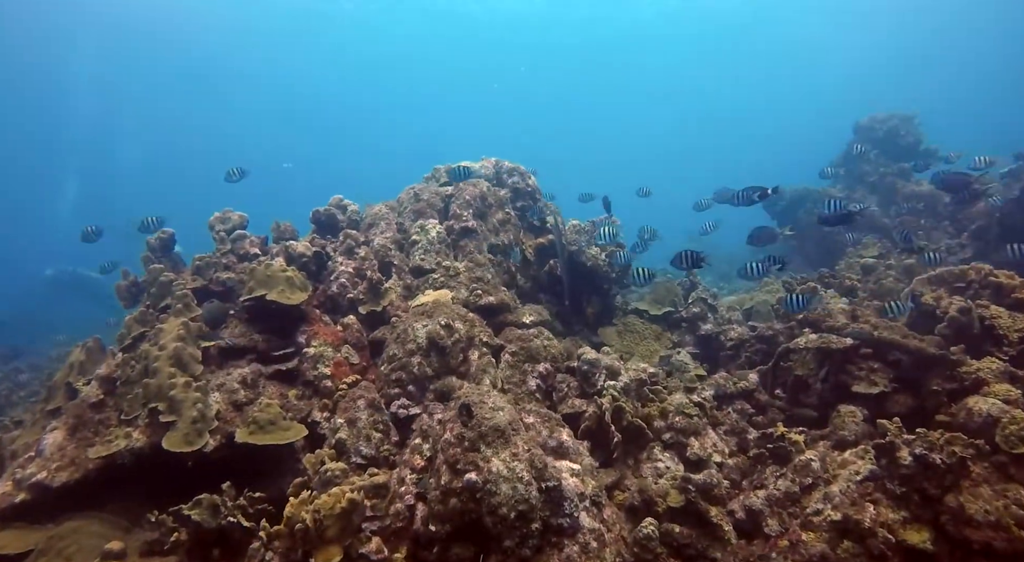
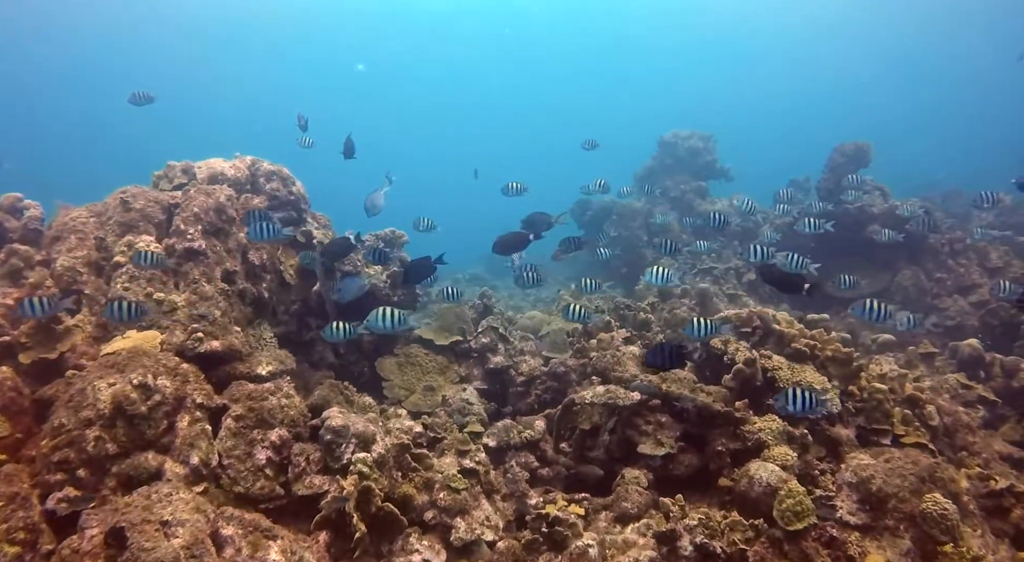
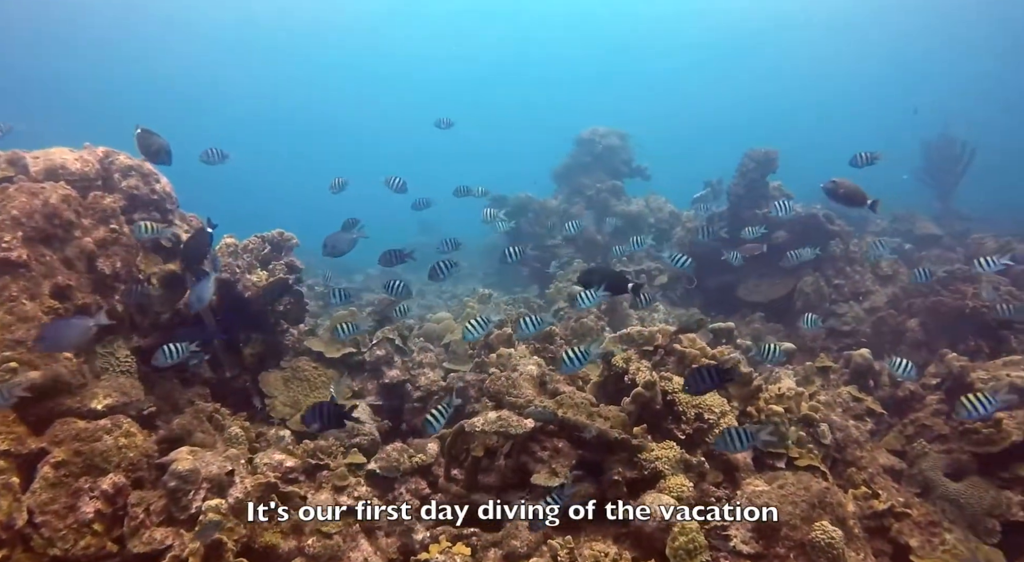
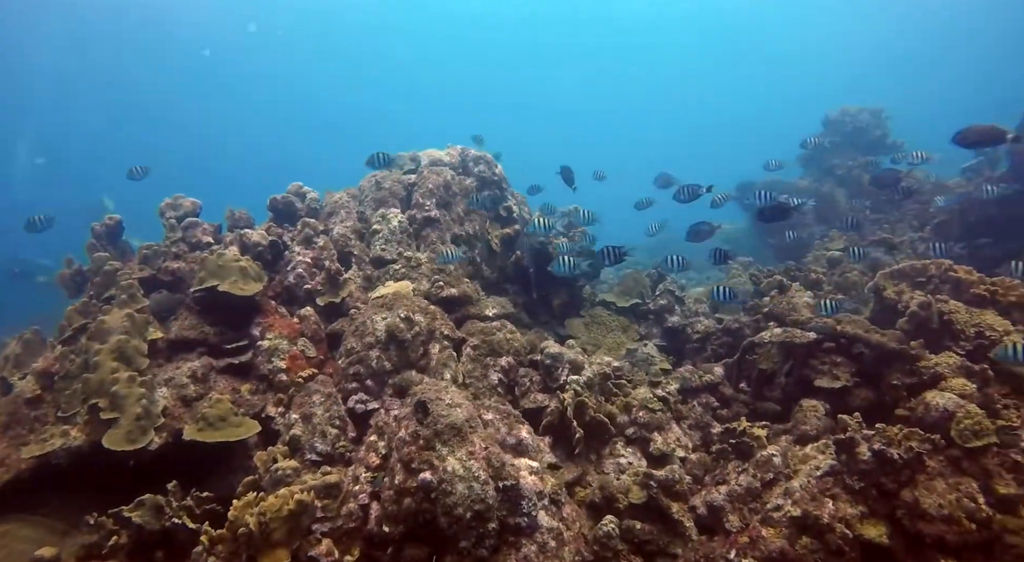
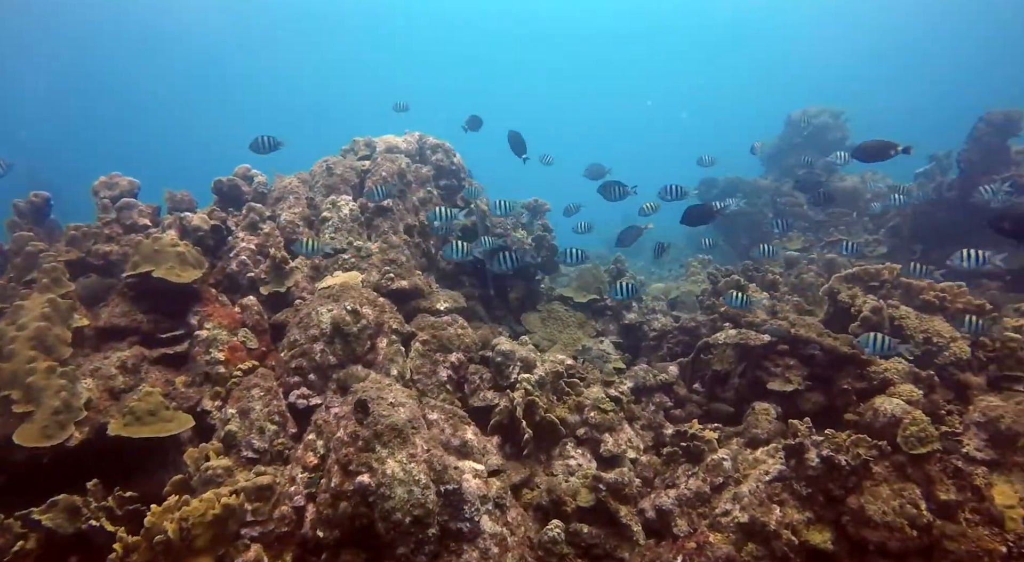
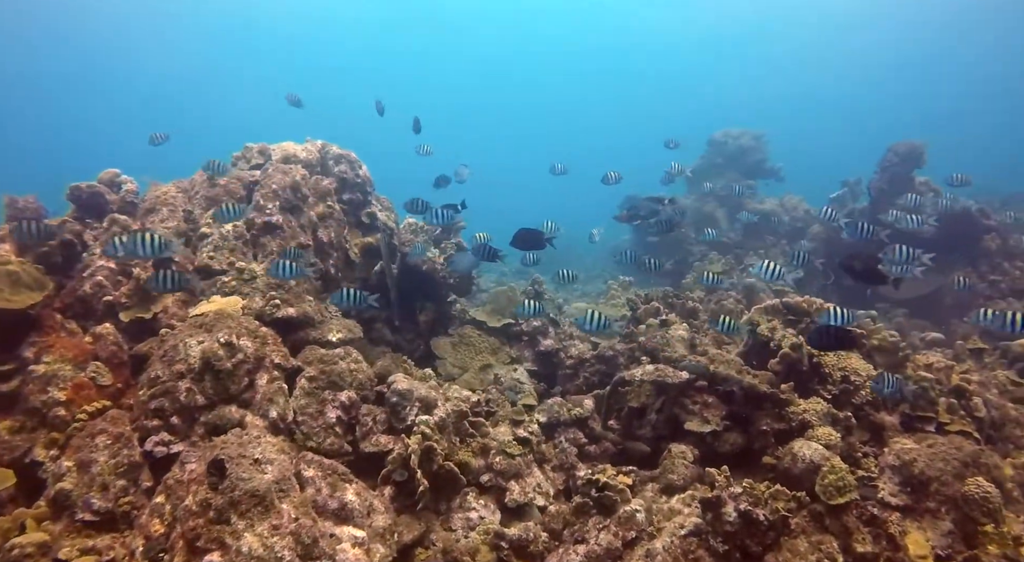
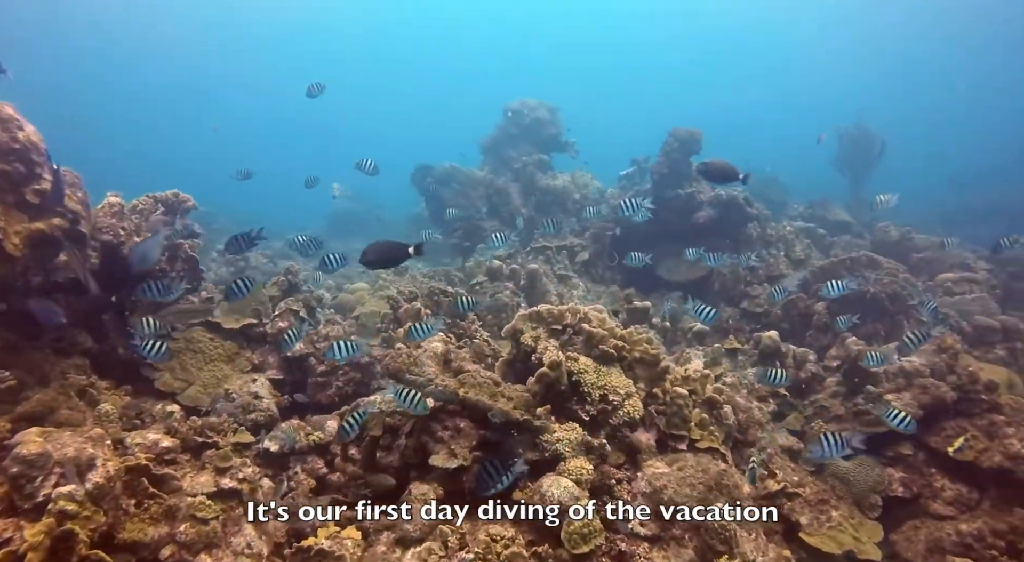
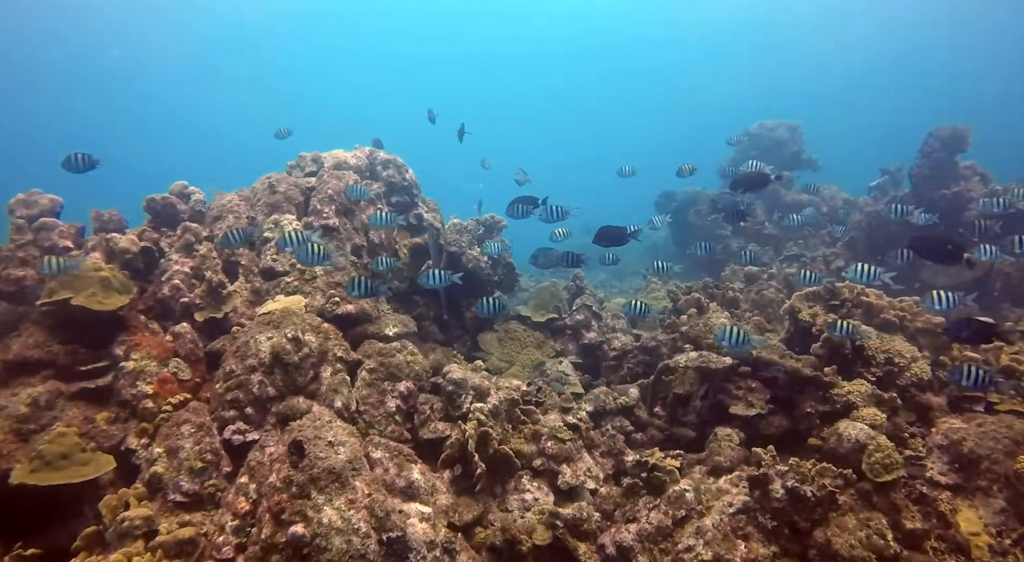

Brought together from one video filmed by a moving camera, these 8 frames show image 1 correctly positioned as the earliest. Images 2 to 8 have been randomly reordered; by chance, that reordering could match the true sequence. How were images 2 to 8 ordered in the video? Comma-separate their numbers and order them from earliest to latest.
4, 5, 8, 6, 2, 3, 7
